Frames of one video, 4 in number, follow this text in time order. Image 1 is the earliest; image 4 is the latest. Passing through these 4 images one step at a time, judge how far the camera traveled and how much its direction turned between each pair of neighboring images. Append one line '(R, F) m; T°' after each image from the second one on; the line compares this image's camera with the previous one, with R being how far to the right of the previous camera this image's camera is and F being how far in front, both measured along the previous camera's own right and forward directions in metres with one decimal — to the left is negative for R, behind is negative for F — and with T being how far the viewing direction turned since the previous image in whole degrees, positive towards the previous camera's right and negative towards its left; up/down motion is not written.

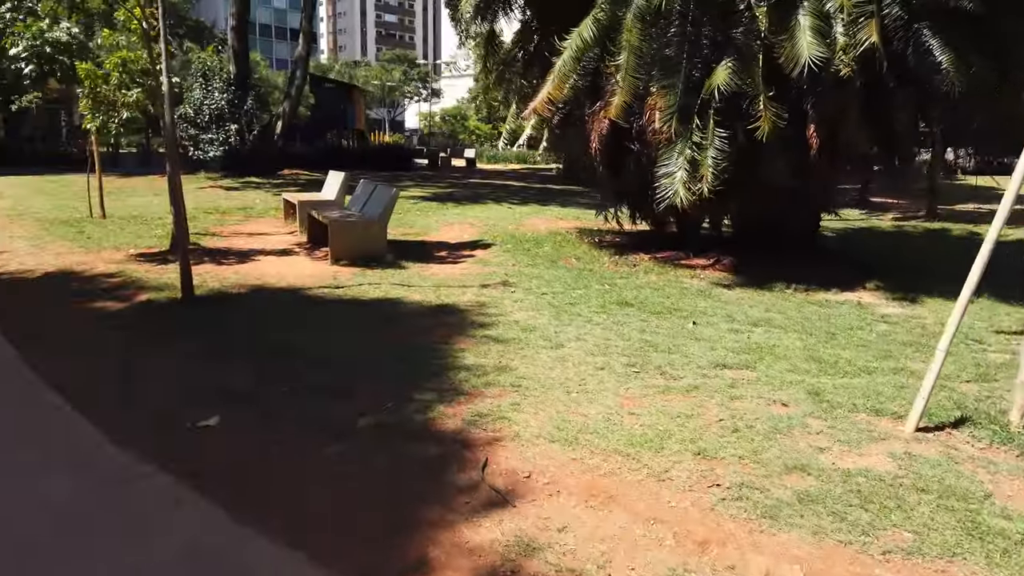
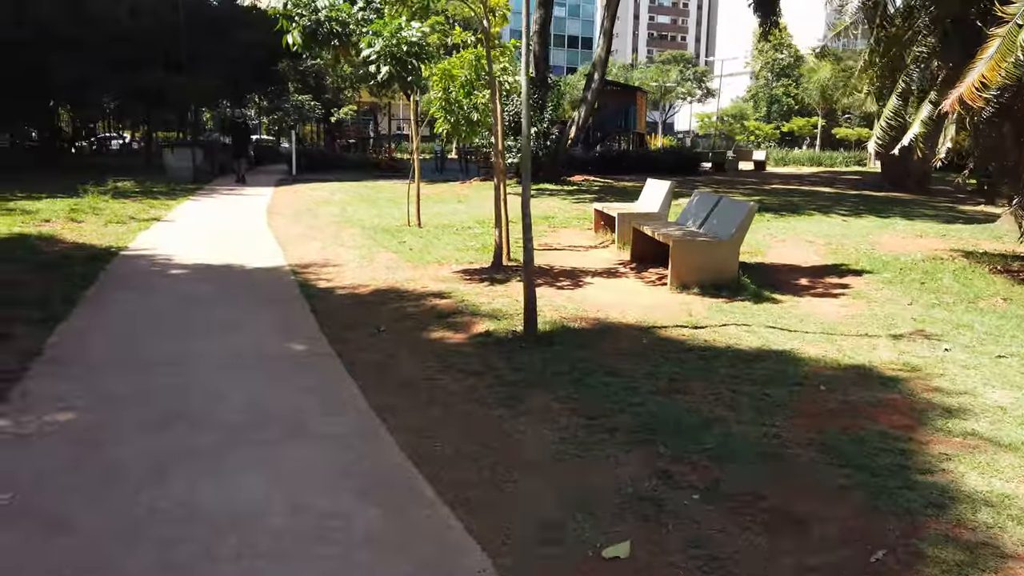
(-1.3, +1.4) m; -19°
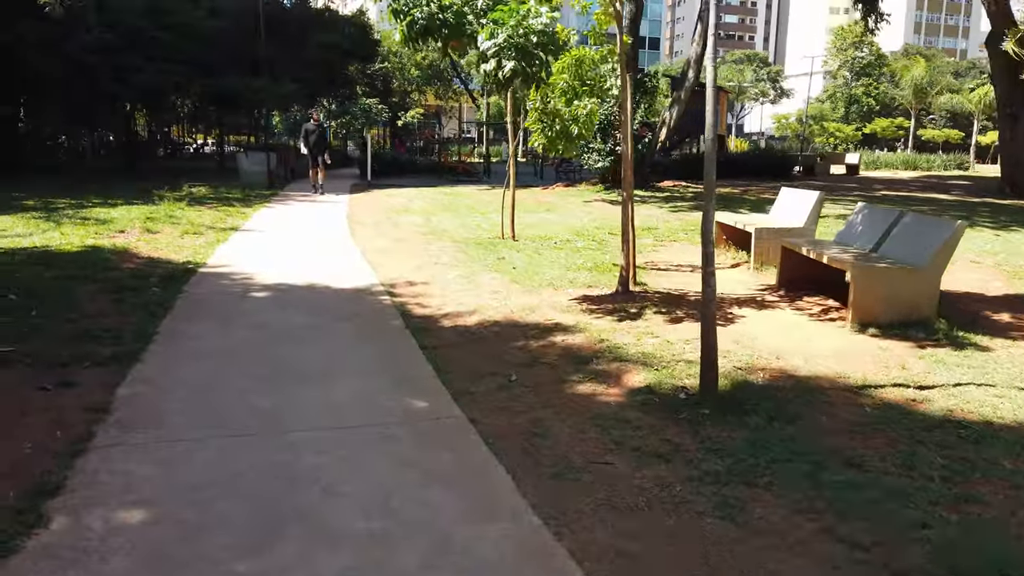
(-0.8, +1.3) m; -4°
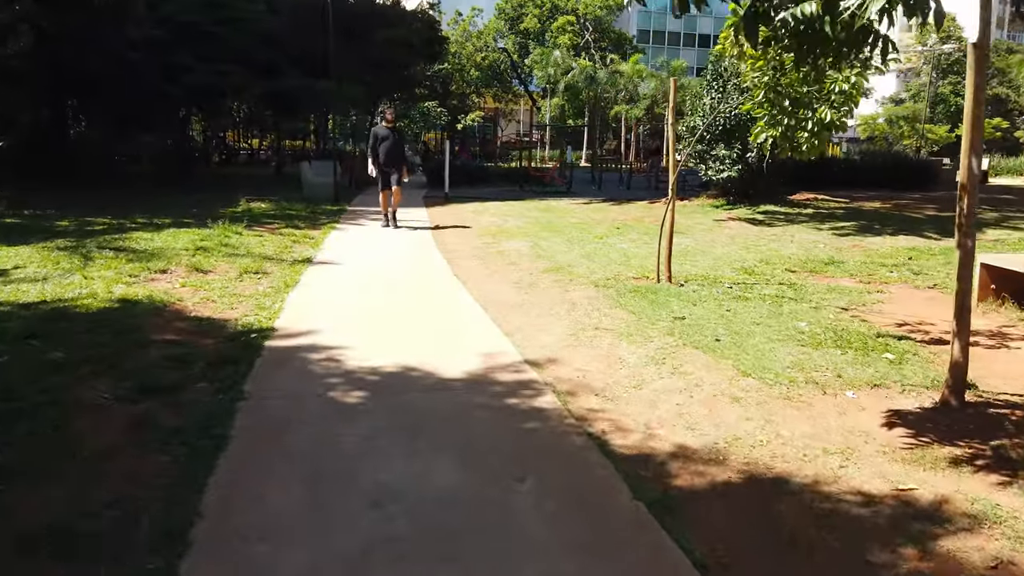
(-1.4, +3.0) m; -4°
